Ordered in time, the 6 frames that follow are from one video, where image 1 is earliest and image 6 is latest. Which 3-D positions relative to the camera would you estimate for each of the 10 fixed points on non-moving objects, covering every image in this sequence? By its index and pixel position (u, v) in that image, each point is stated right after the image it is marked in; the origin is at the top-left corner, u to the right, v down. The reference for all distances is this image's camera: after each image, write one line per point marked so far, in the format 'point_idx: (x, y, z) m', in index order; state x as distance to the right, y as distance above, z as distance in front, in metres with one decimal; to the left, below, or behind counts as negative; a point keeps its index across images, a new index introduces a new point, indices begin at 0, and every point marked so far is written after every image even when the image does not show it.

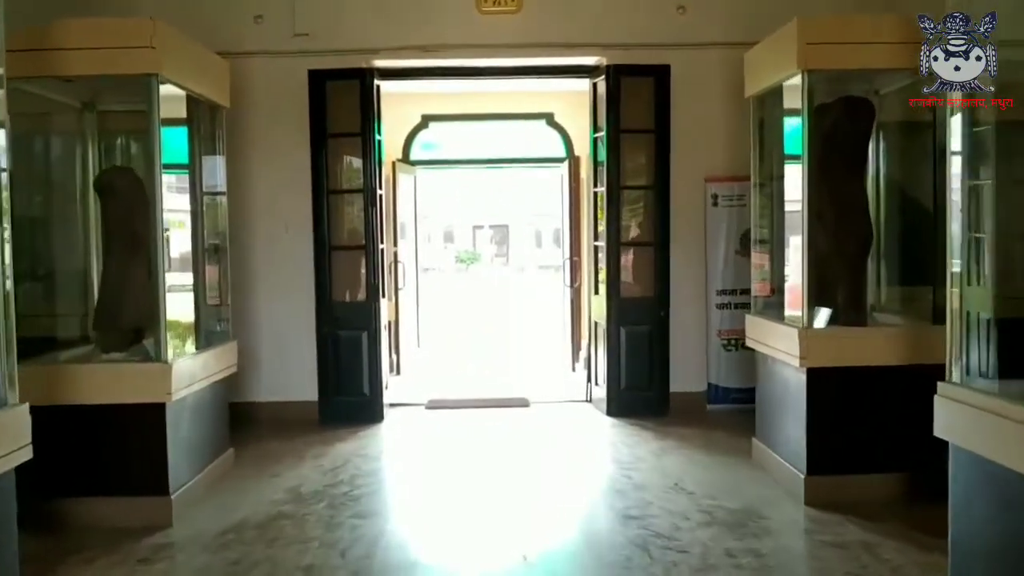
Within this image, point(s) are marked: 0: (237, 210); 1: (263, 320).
0: (-1.8, +0.5, +6.3) m
1: (-1.6, -0.2, +6.3) m
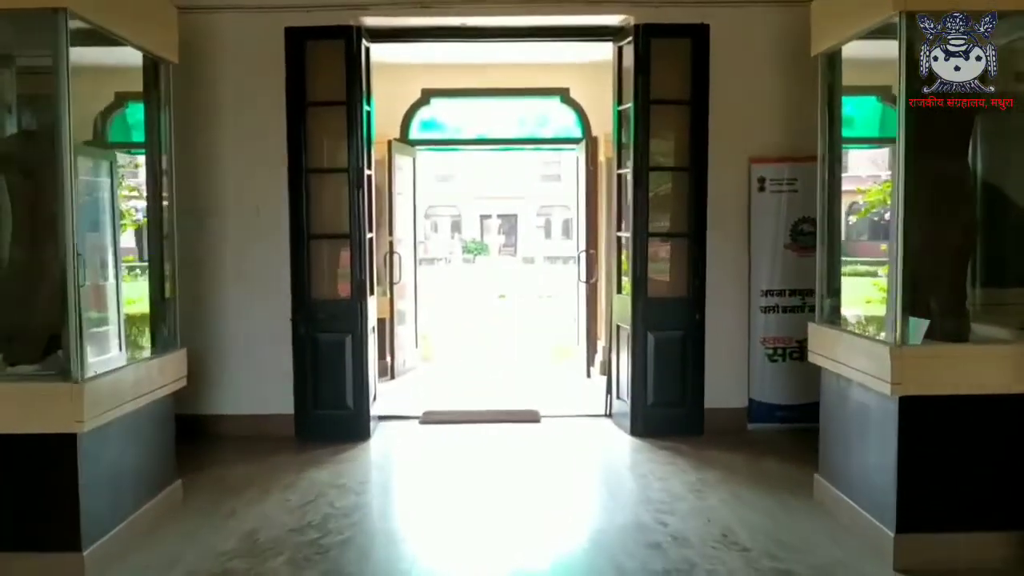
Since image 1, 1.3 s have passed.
0: (-1.7, +0.5, +5.4) m
1: (-1.6, -0.2, +5.4) m
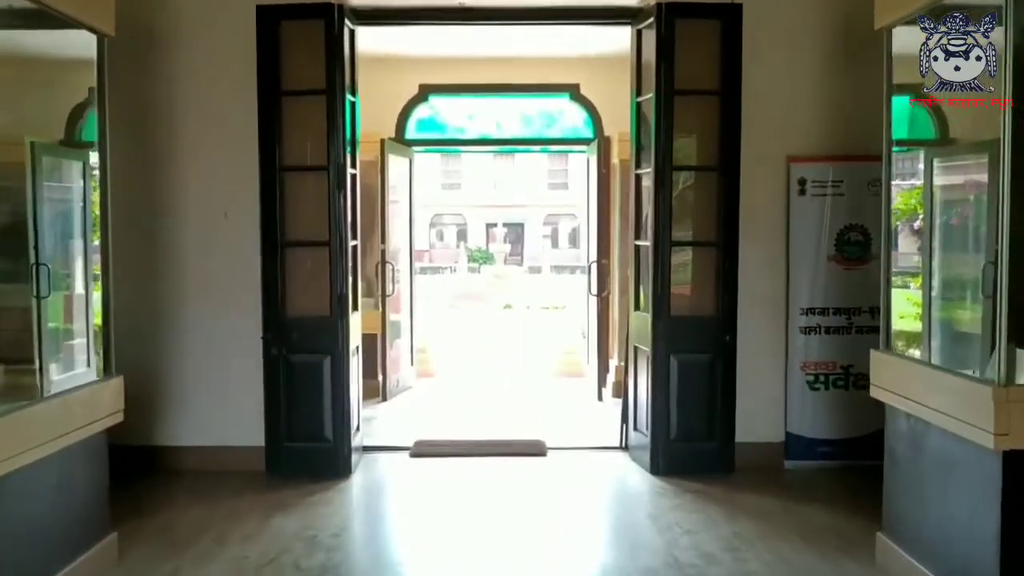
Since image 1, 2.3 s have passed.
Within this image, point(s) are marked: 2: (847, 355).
0: (-1.7, +0.5, +4.8) m
1: (-1.6, -0.3, +4.8) m
2: (+1.6, -0.3, +4.6) m
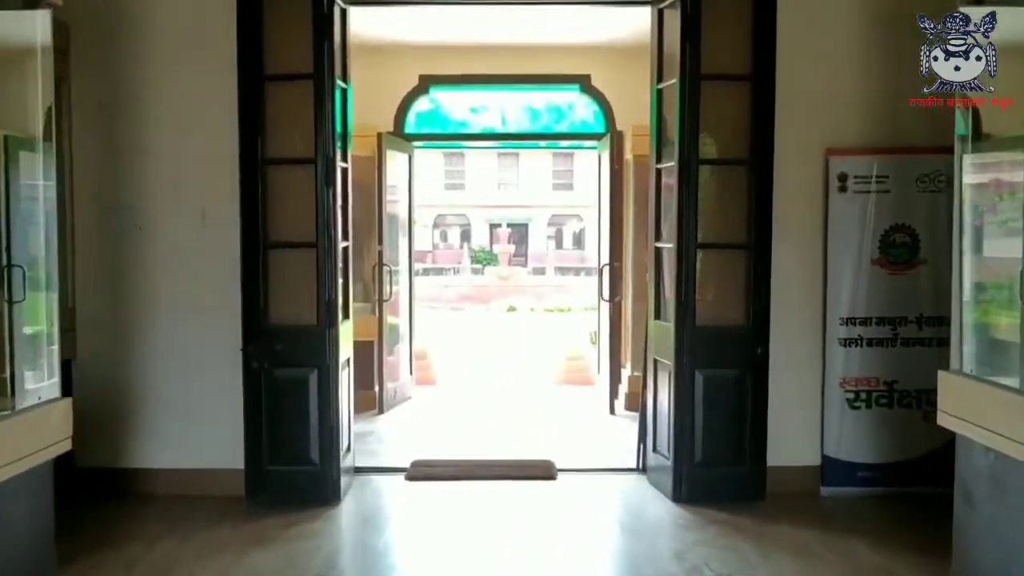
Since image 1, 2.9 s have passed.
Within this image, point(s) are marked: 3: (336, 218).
0: (-1.7, +0.4, +4.3) m
1: (-1.5, -0.3, +4.3) m
2: (+1.6, -0.4, +4.2) m
3: (-0.8, +0.3, +4.2) m
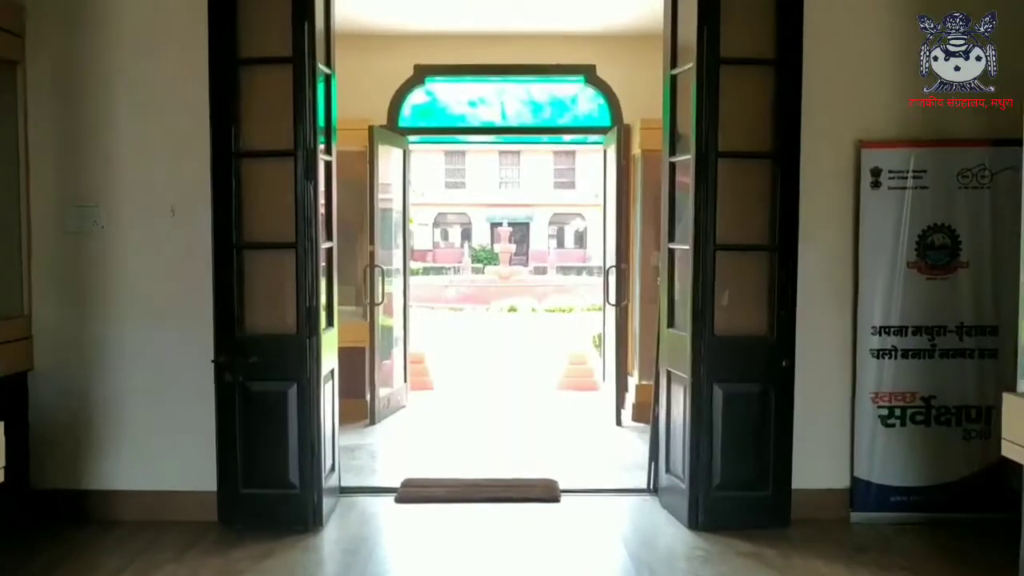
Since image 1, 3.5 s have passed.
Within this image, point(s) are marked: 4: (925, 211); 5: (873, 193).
0: (-1.7, +0.4, +3.9) m
1: (-1.5, -0.3, +3.9) m
2: (+1.6, -0.4, +3.8) m
3: (-0.8, +0.3, +3.8) m
4: (+1.6, +0.3, +3.7) m
5: (+1.4, +0.4, +3.7) m
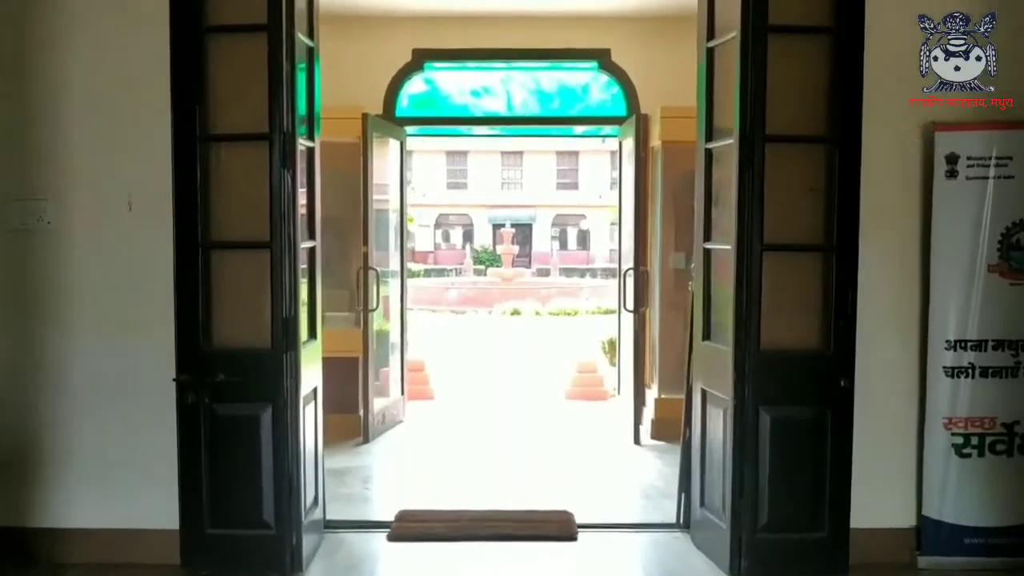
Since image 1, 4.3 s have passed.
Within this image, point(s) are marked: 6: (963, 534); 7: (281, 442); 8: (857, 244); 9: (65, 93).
0: (-1.6, +0.4, +3.4) m
1: (-1.5, -0.3, +3.4) m
2: (+1.7, -0.4, +3.2) m
3: (-0.7, +0.3, +3.3) m
4: (+1.6, +0.3, +3.2) m
5: (+1.4, +0.3, +3.2) m
6: (+1.5, -0.8, +3.3) m
7: (-0.8, -0.5, +3.3) m
8: (+1.2, +0.1, +3.2) m
9: (-1.6, +0.7, +3.4) m
